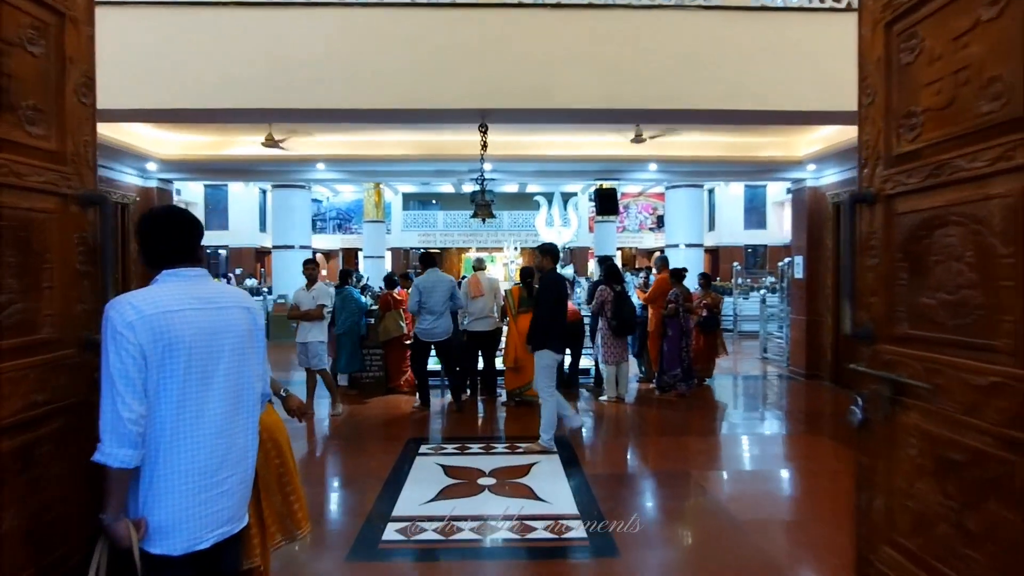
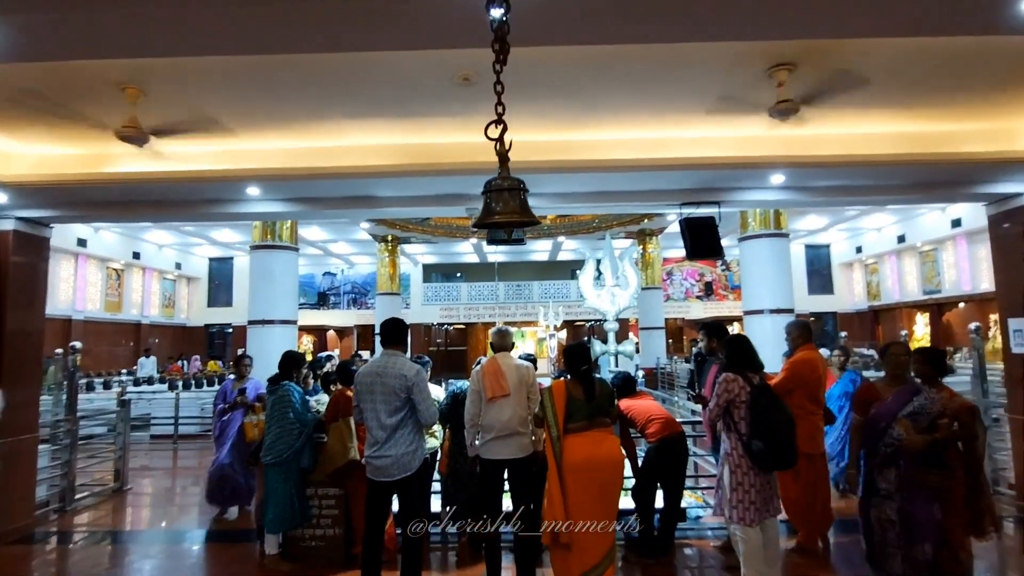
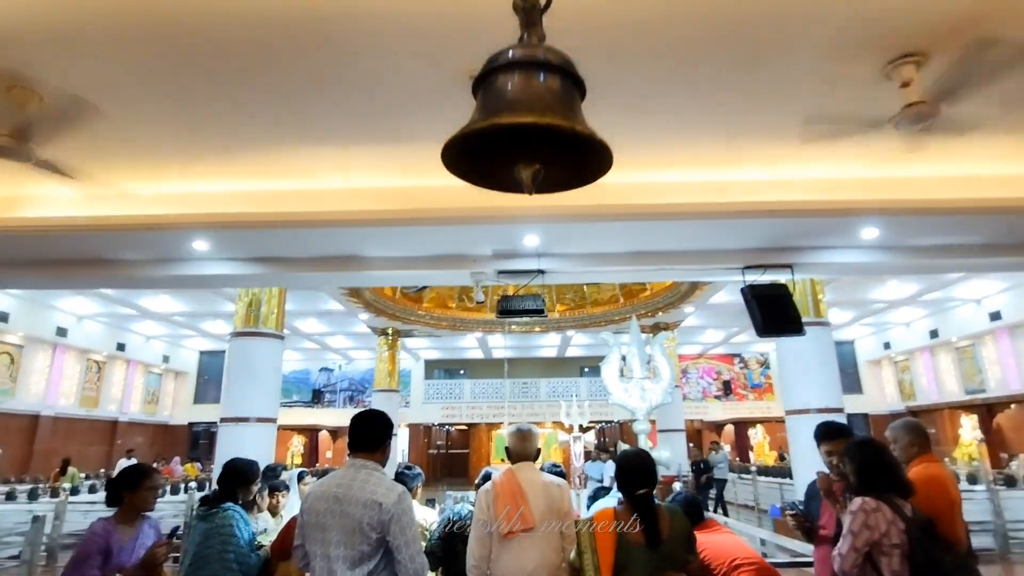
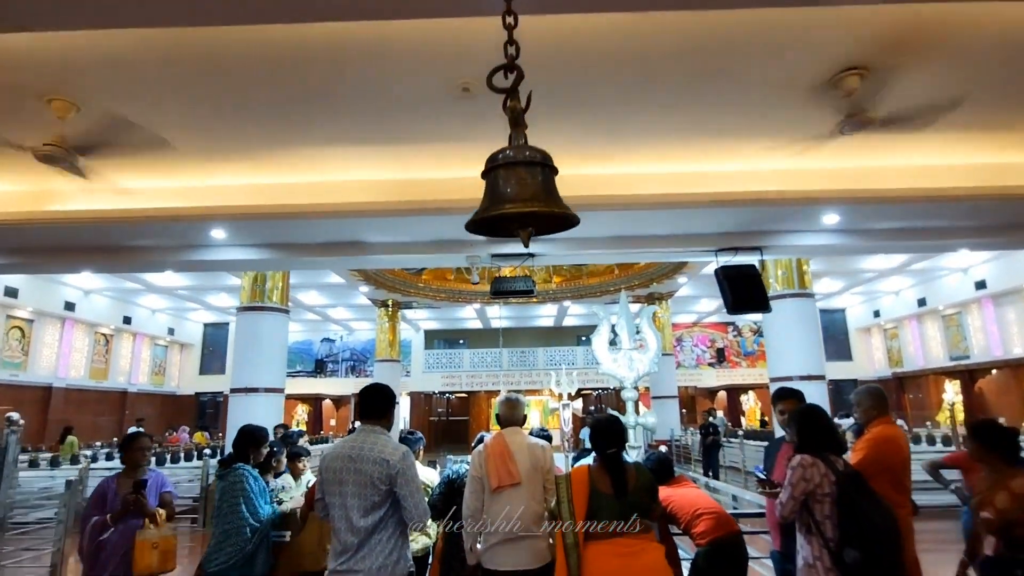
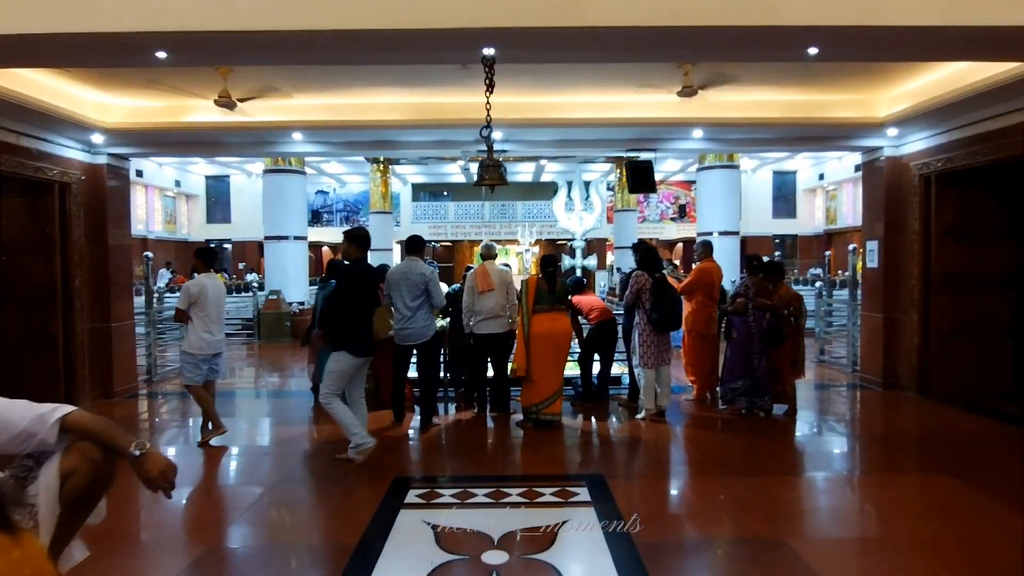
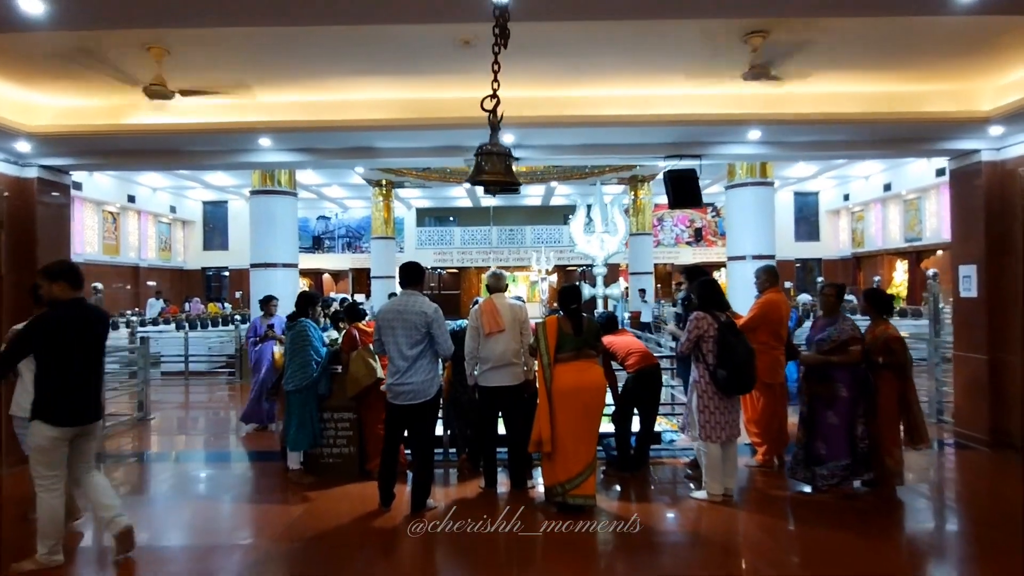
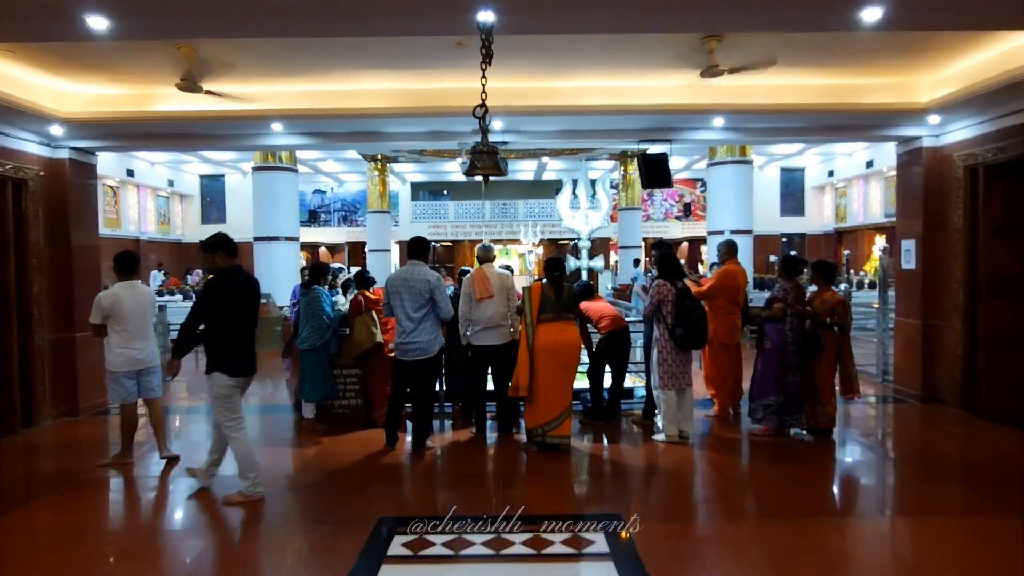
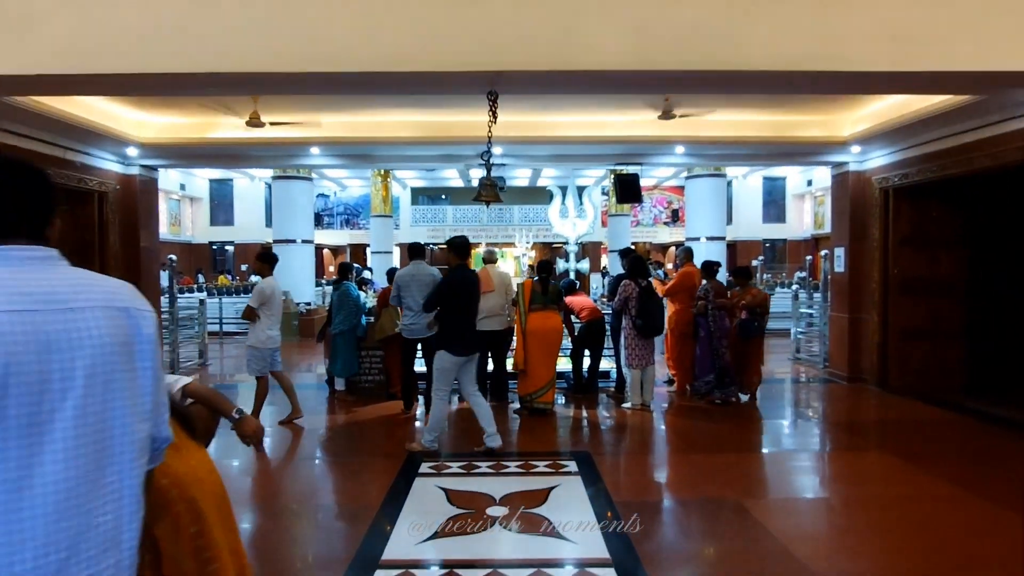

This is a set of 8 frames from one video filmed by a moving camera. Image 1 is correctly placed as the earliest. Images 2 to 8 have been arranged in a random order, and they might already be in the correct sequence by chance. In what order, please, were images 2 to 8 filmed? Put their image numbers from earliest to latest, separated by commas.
8, 5, 7, 6, 2, 4, 3
